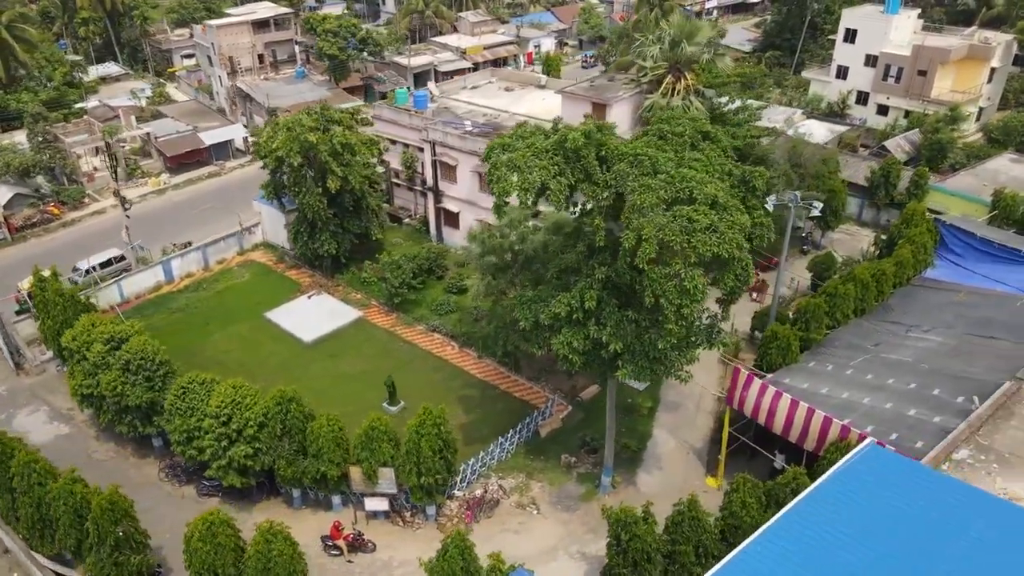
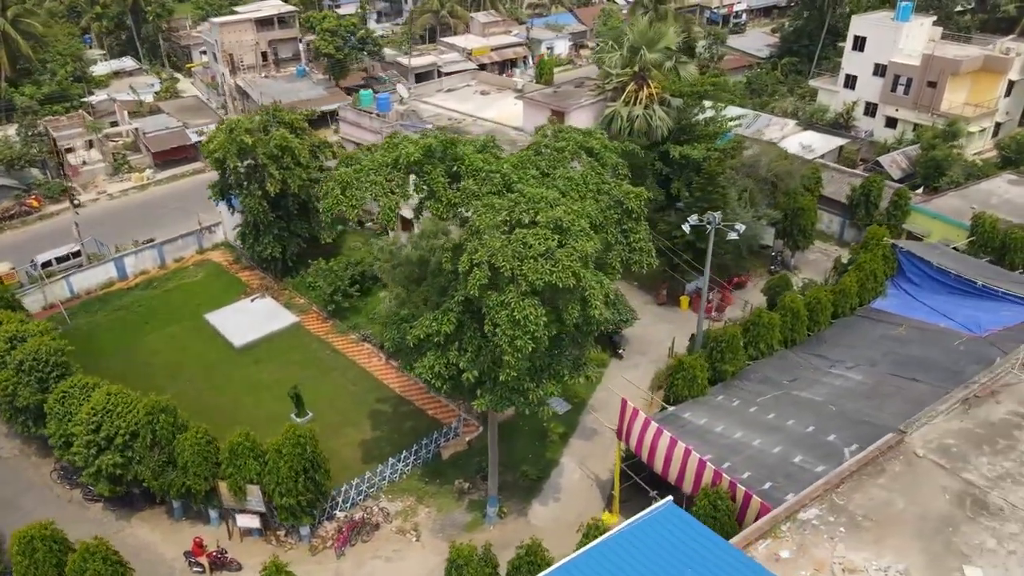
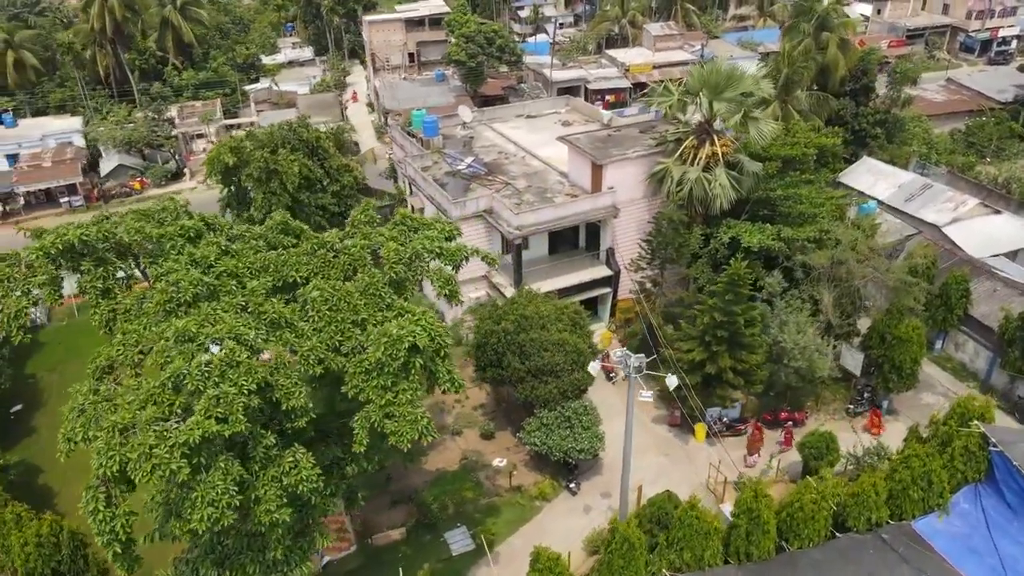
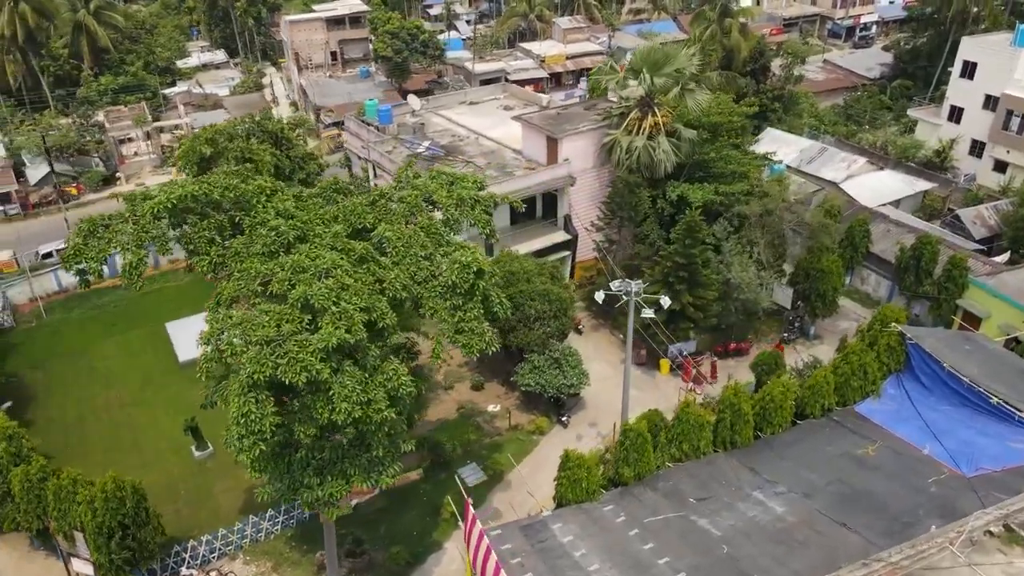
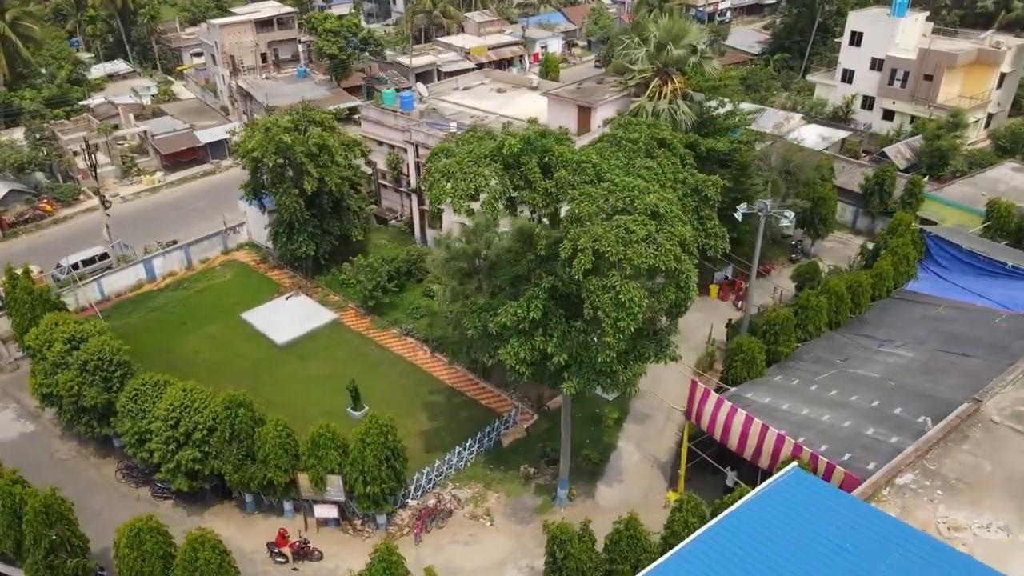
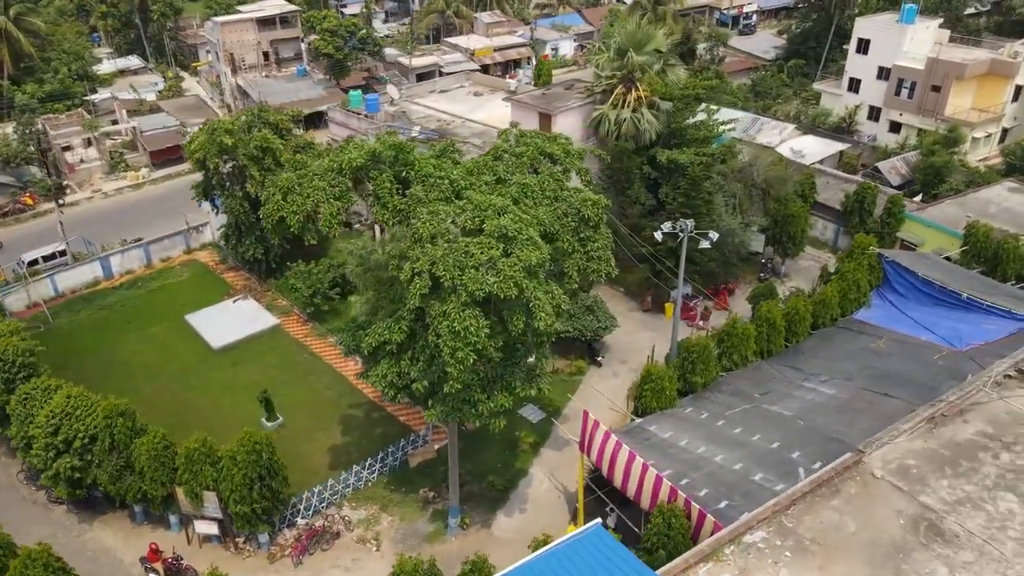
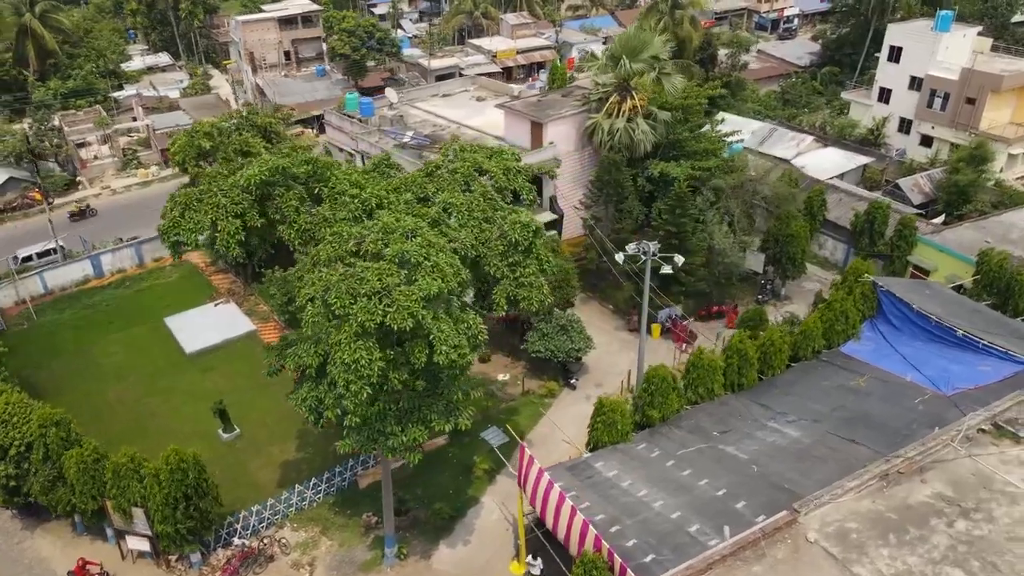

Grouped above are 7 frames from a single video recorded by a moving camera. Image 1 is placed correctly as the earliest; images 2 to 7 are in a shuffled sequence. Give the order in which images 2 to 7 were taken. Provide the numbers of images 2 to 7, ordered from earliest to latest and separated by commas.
5, 2, 6, 7, 4, 3
